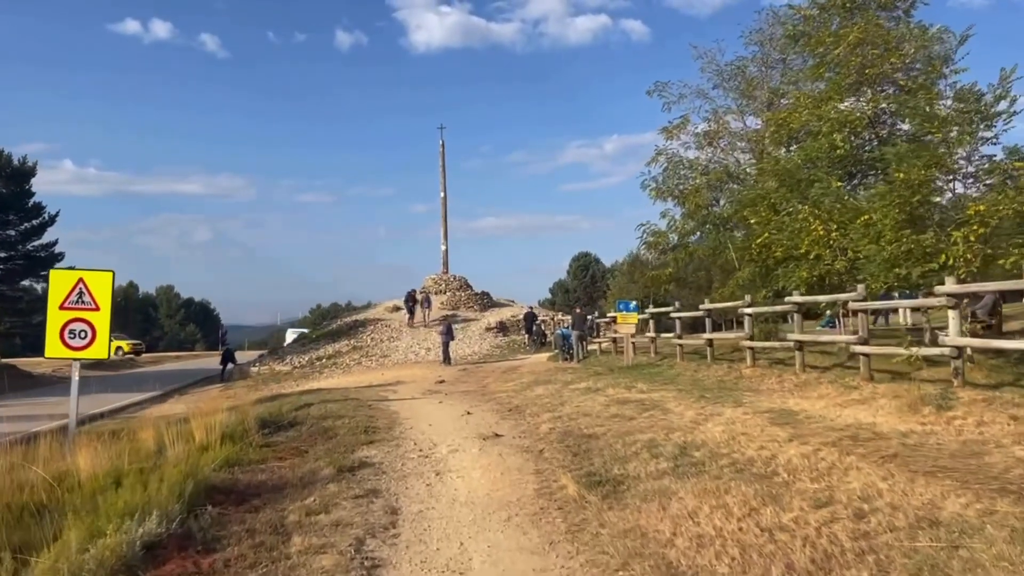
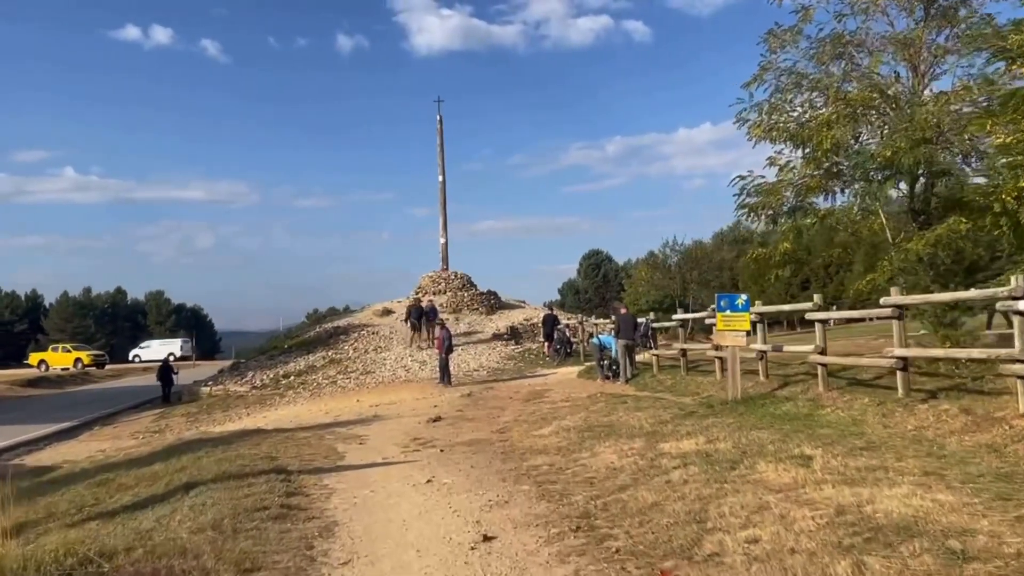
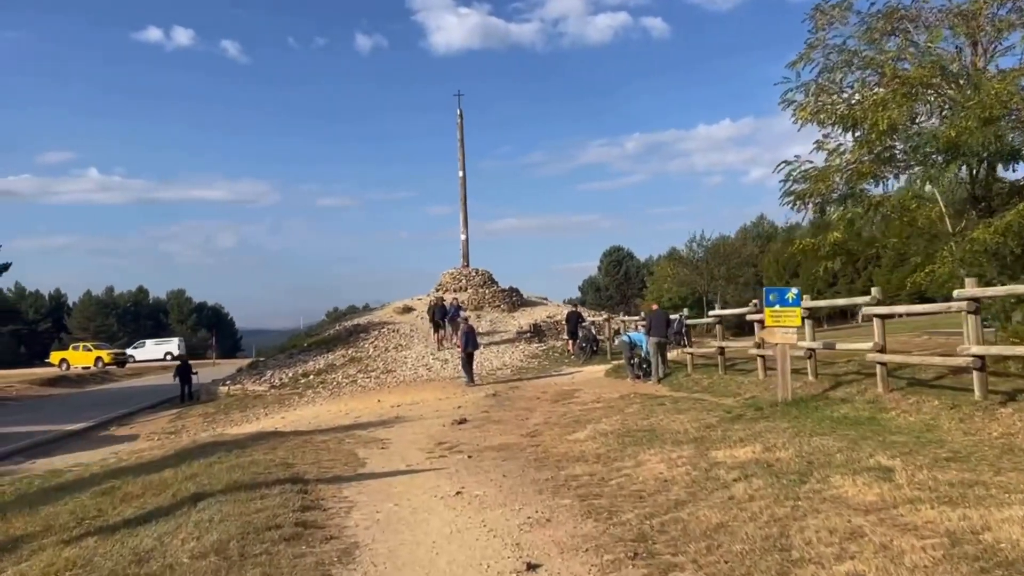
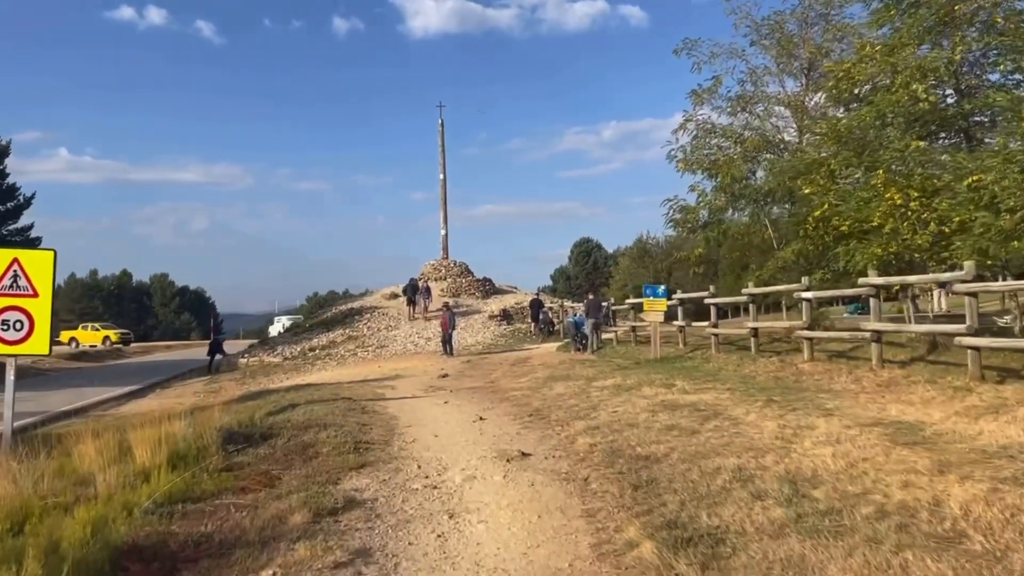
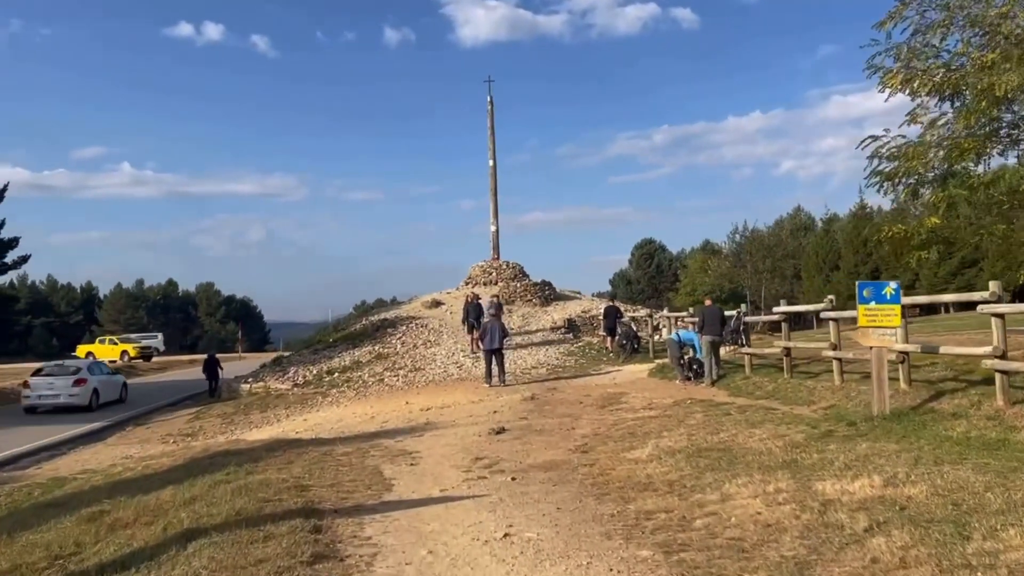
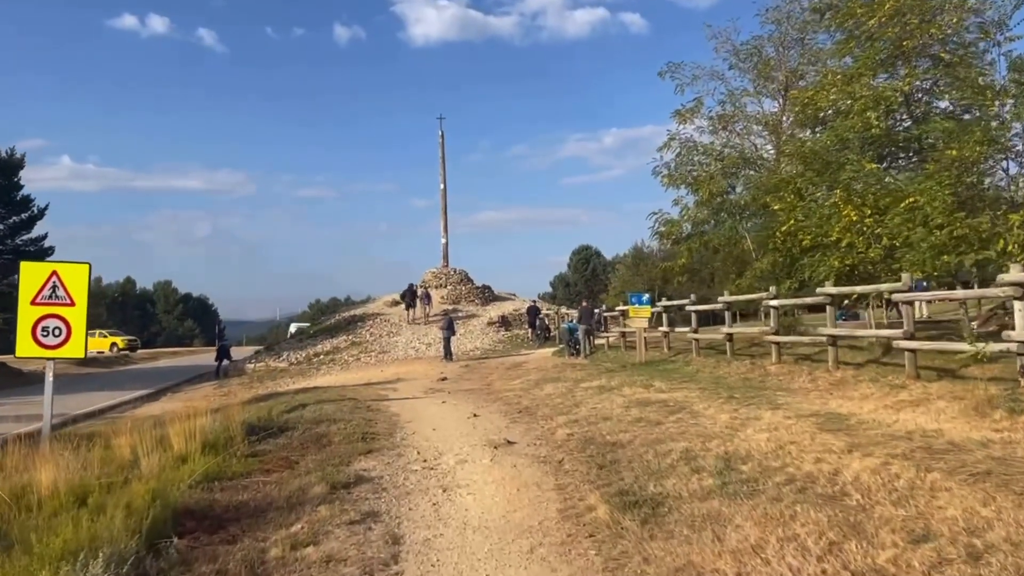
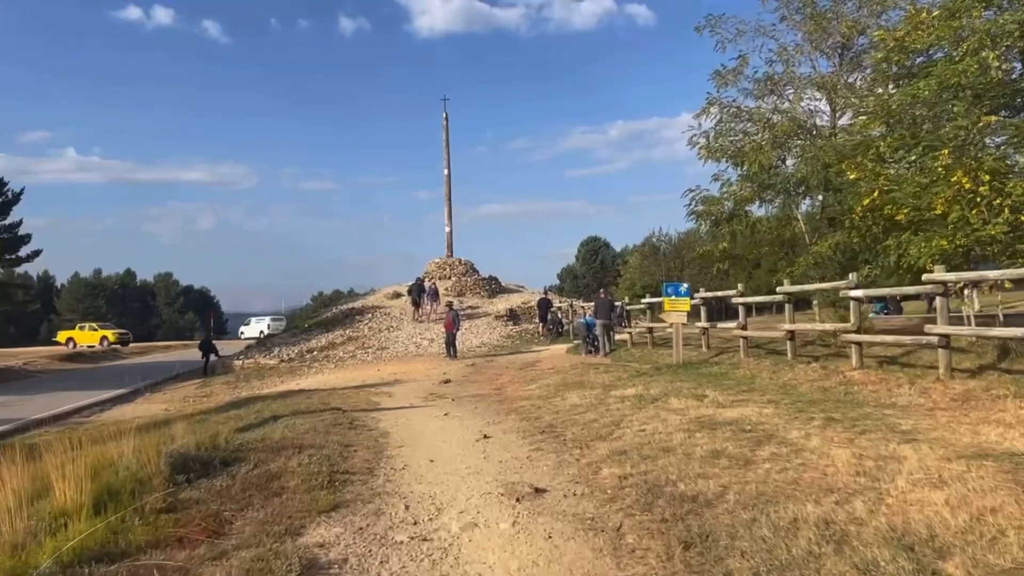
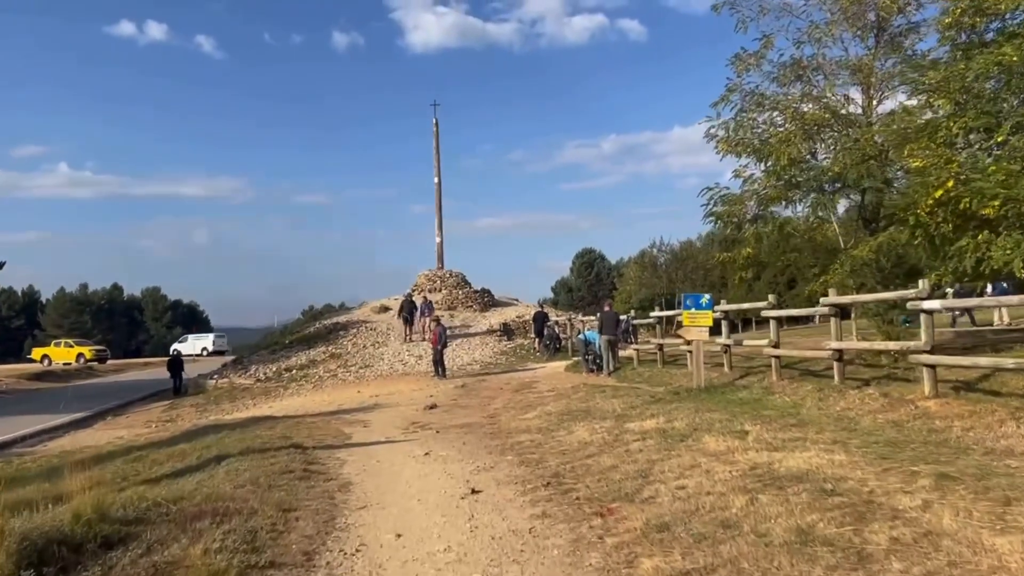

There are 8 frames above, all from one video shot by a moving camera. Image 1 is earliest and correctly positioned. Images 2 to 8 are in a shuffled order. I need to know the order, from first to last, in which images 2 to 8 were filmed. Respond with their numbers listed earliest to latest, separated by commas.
6, 4, 7, 8, 2, 3, 5
